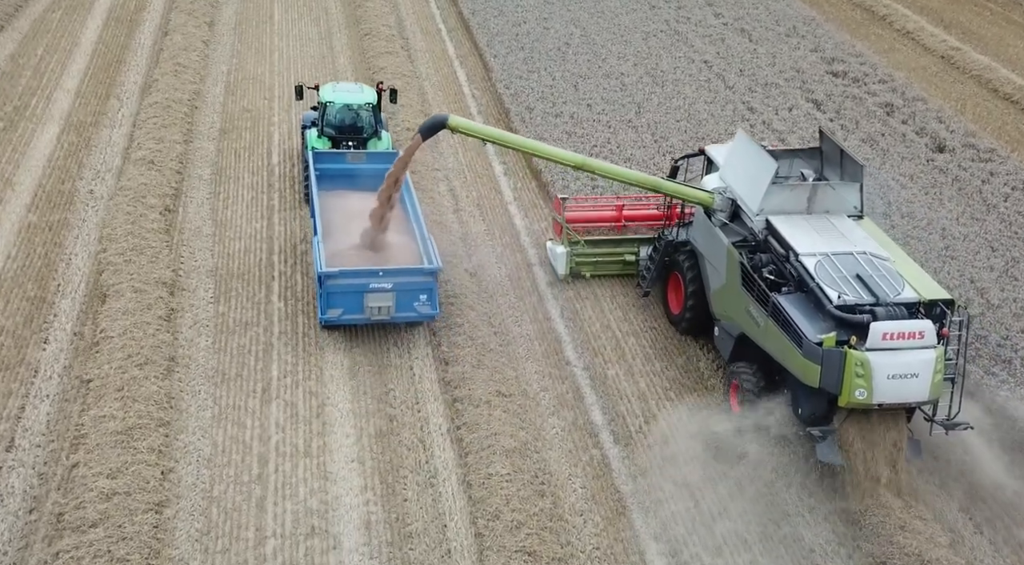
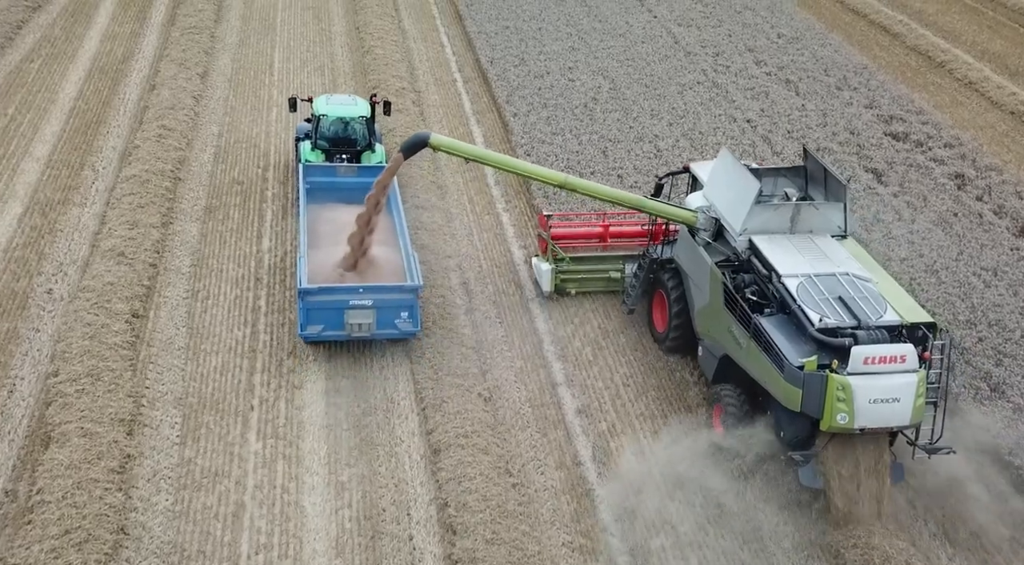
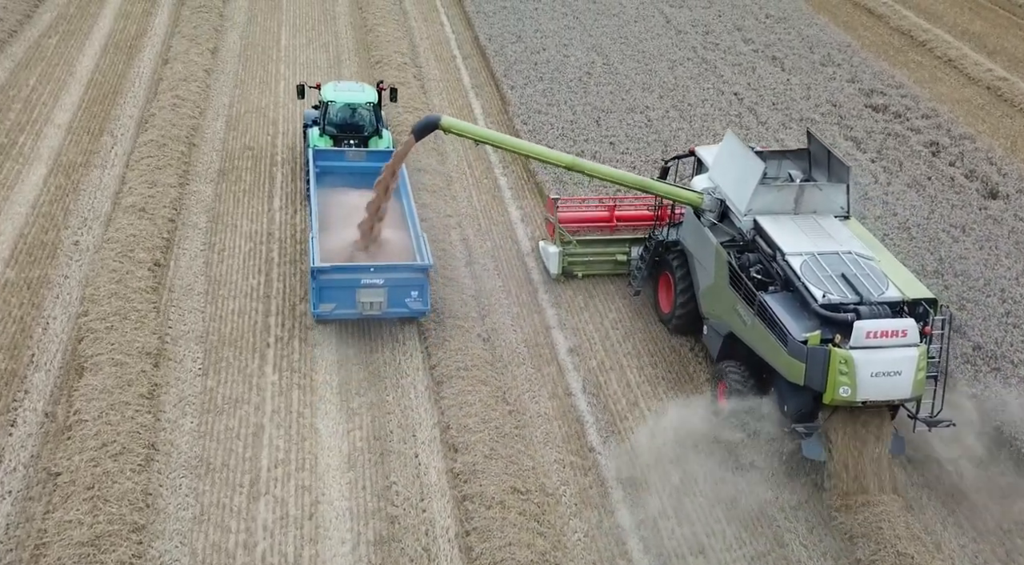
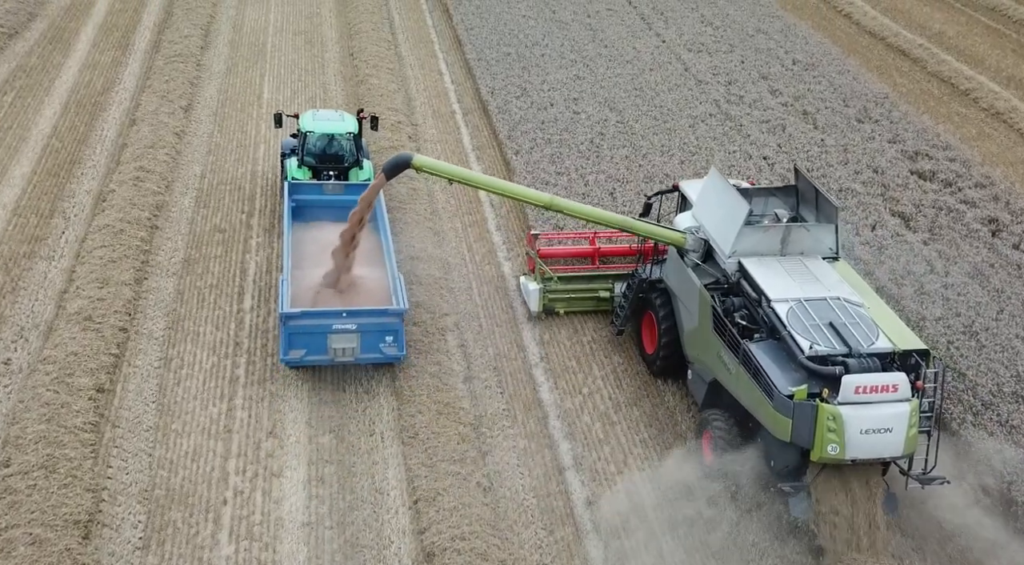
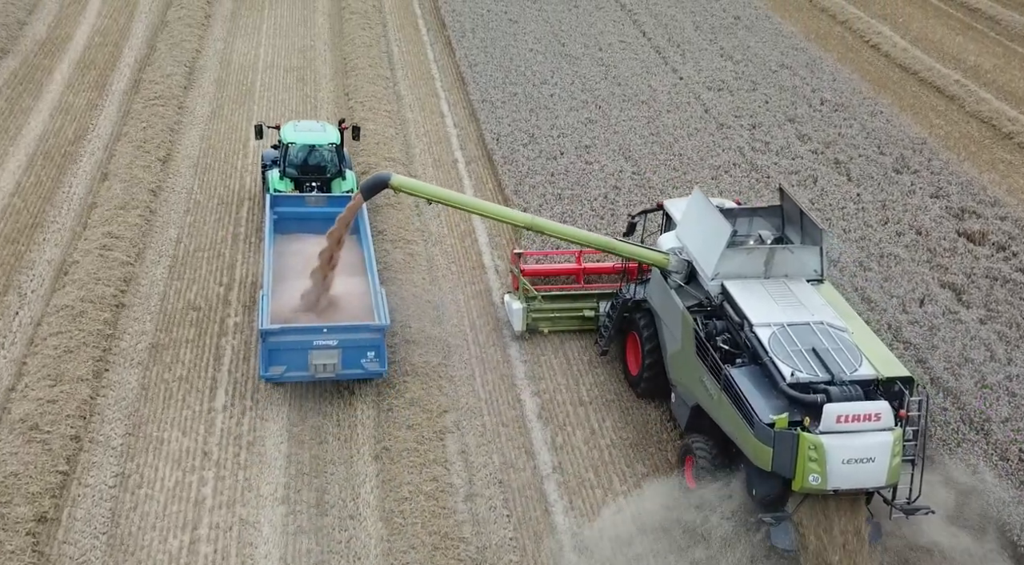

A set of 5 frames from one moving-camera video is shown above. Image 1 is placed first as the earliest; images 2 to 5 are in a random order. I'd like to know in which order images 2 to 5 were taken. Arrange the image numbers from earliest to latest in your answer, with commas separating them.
3, 2, 4, 5
